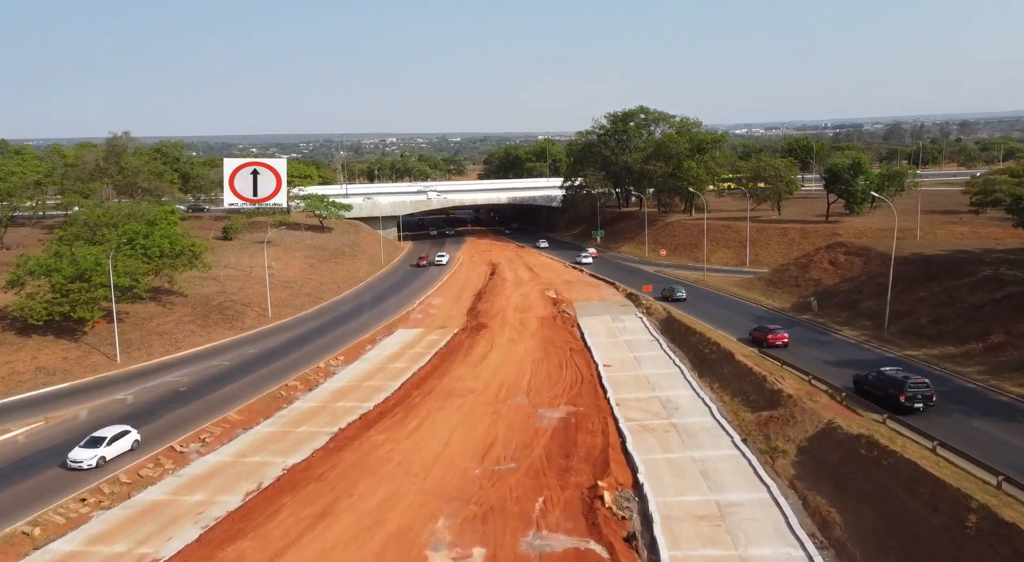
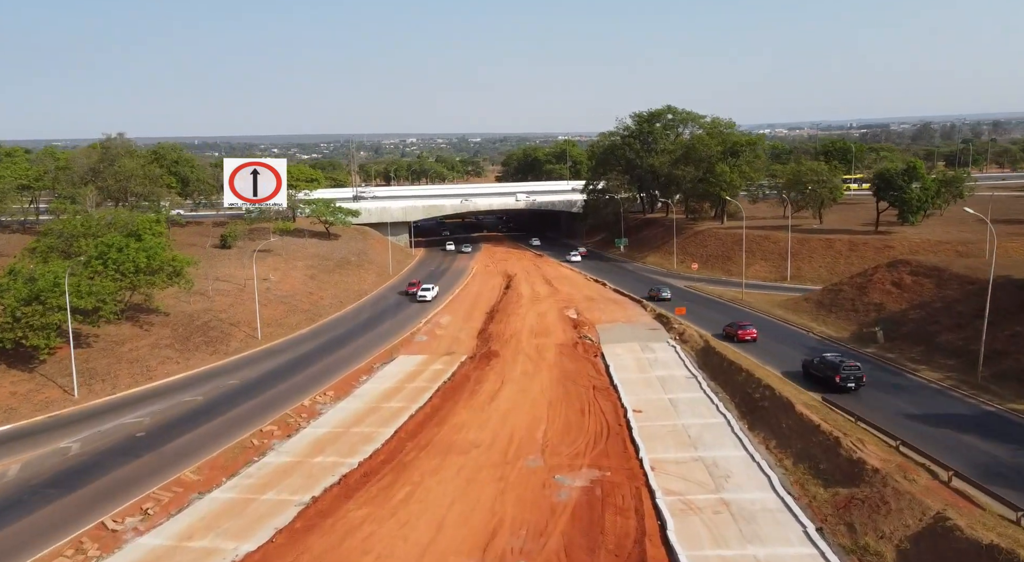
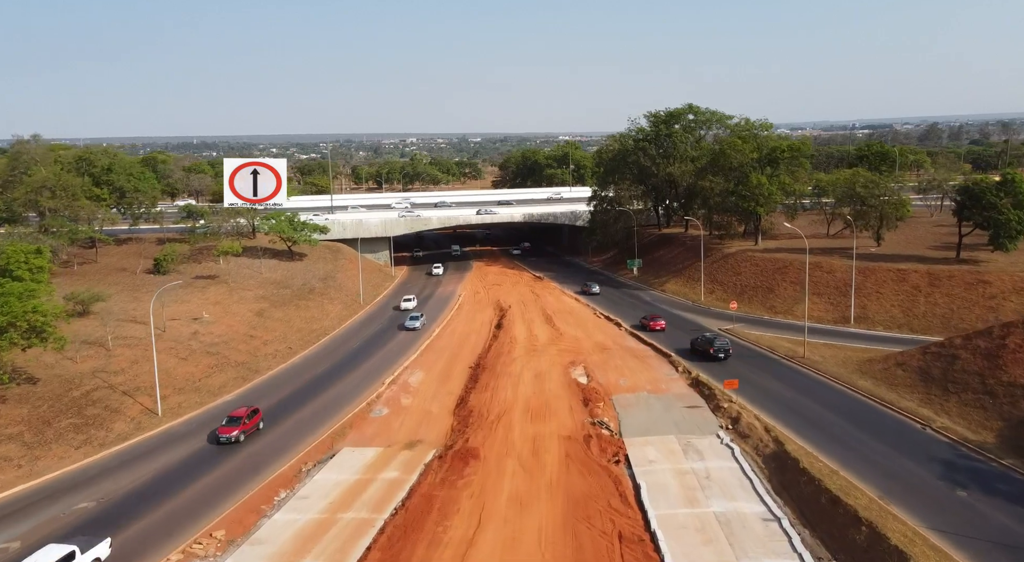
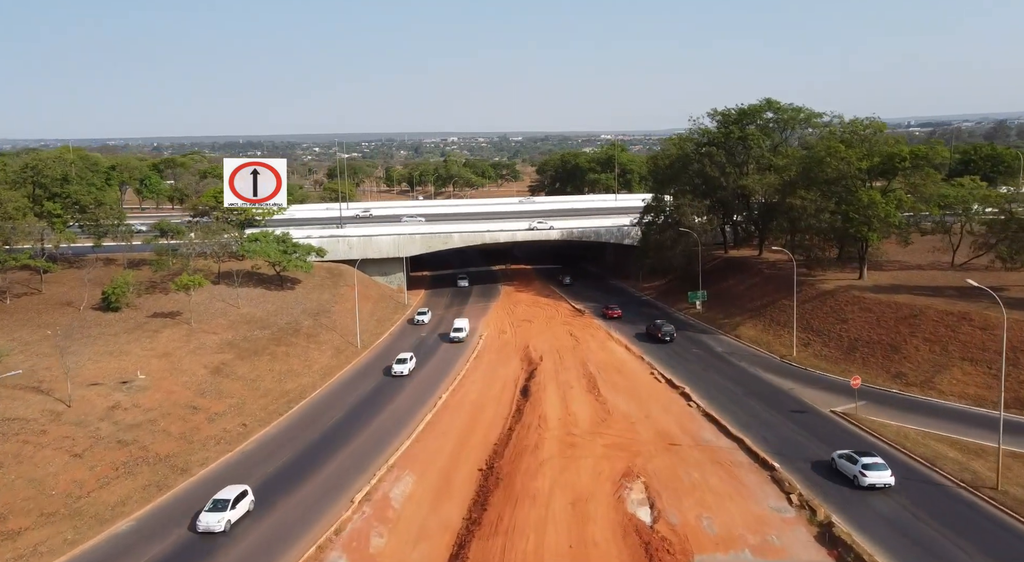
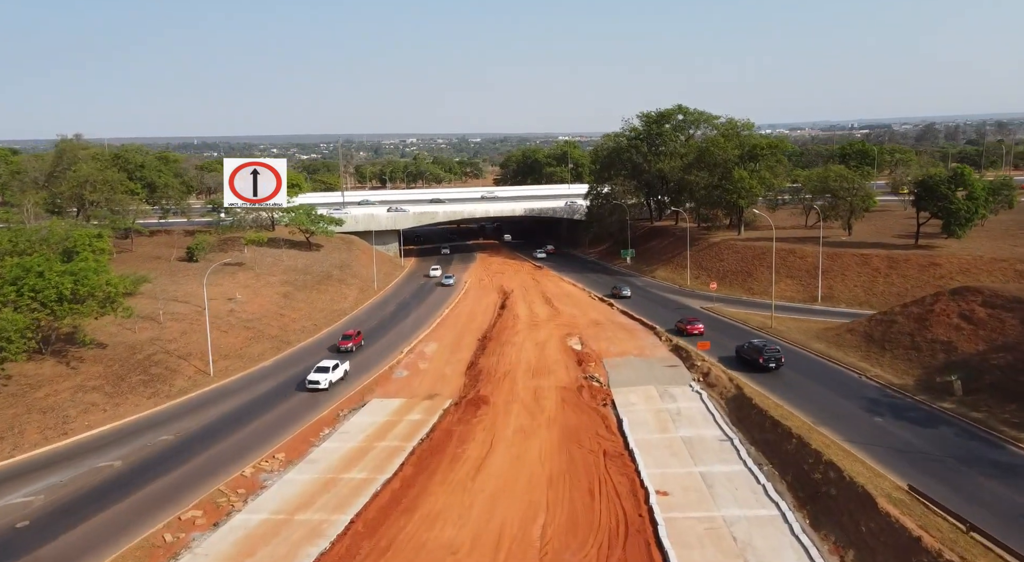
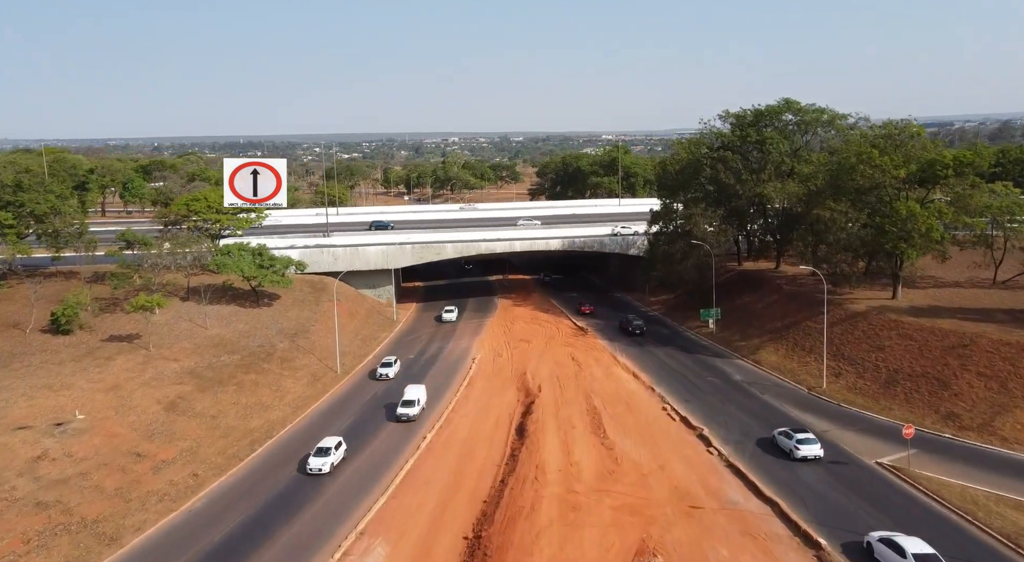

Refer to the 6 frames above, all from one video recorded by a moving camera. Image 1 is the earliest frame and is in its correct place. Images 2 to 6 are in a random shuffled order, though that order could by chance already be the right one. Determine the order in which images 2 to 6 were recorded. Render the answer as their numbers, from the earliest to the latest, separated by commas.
2, 5, 3, 4, 6
